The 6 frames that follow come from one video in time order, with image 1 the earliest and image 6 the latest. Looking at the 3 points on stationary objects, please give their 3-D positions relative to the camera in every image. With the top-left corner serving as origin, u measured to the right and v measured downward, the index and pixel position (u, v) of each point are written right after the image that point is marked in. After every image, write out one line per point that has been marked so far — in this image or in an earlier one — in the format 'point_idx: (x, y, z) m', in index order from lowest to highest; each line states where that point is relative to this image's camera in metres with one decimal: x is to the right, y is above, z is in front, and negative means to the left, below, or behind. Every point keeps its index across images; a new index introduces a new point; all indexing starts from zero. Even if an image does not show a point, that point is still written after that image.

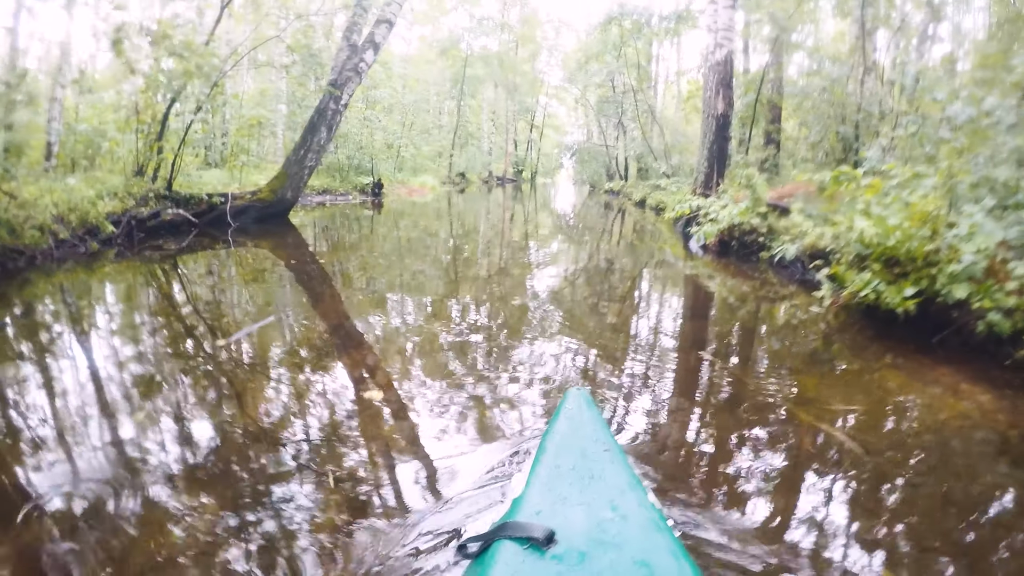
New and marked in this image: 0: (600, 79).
0: (+3.0, +7.0, +16.6) m
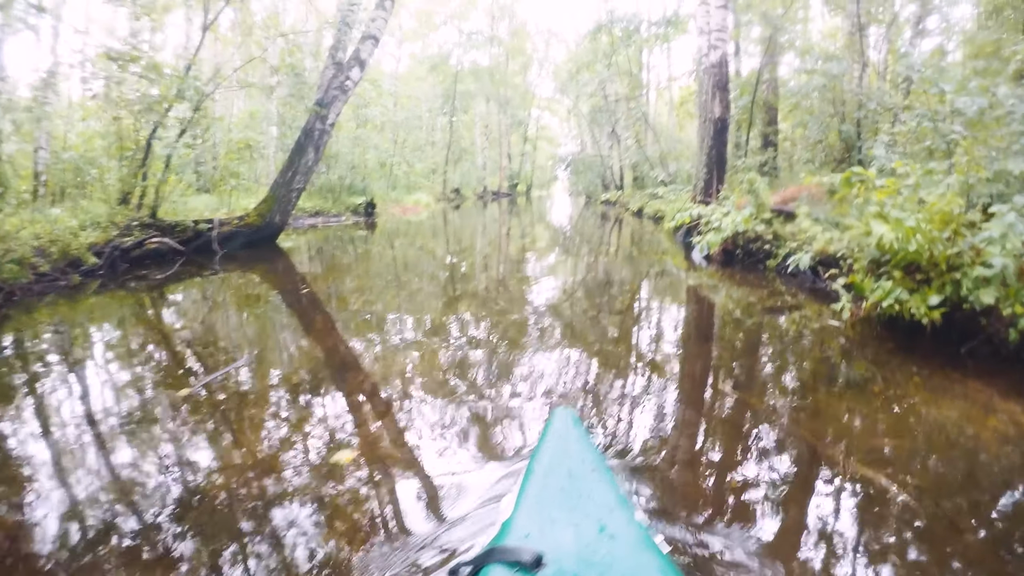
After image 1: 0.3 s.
0: (+2.7, +6.7, +16.7) m
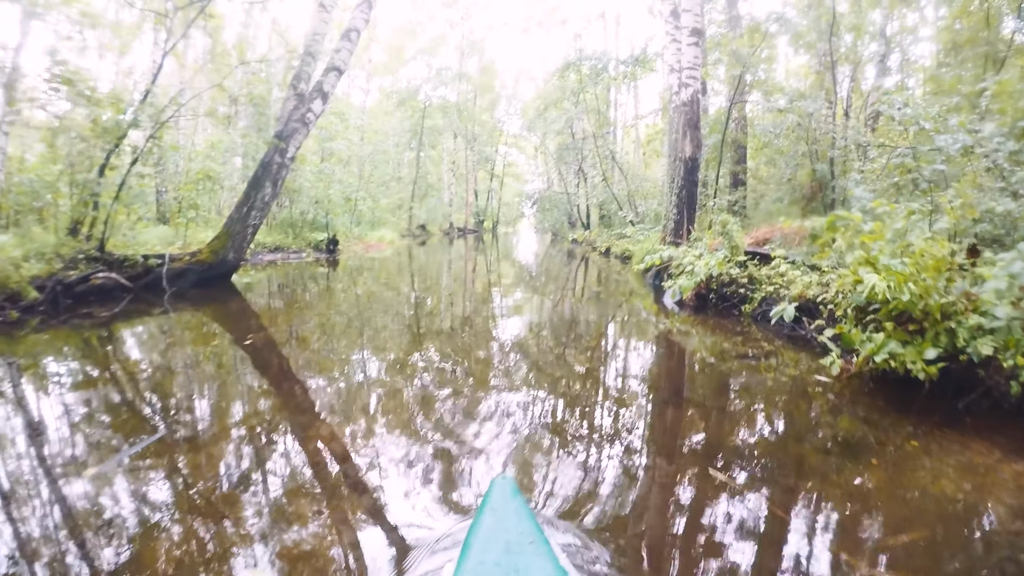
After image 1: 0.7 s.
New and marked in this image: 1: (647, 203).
0: (+1.6, +5.5, +17.1) m
1: (+4.0, +2.5, +14.9) m
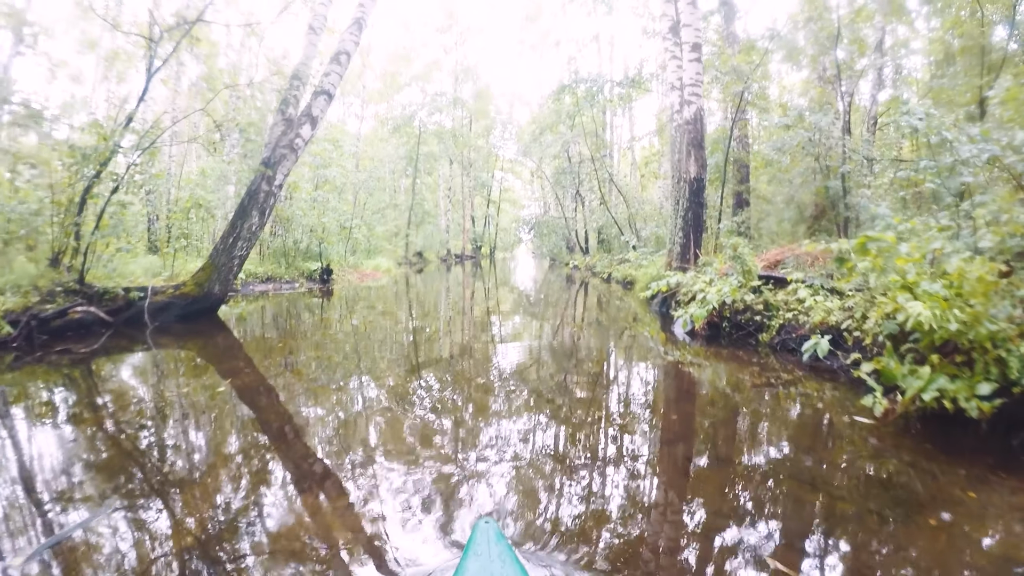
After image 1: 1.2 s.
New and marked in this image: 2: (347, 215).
0: (+1.5, +4.7, +17.2) m
1: (+4.0, +1.9, +14.9) m
2: (-5.1, +2.3, +15.4) m
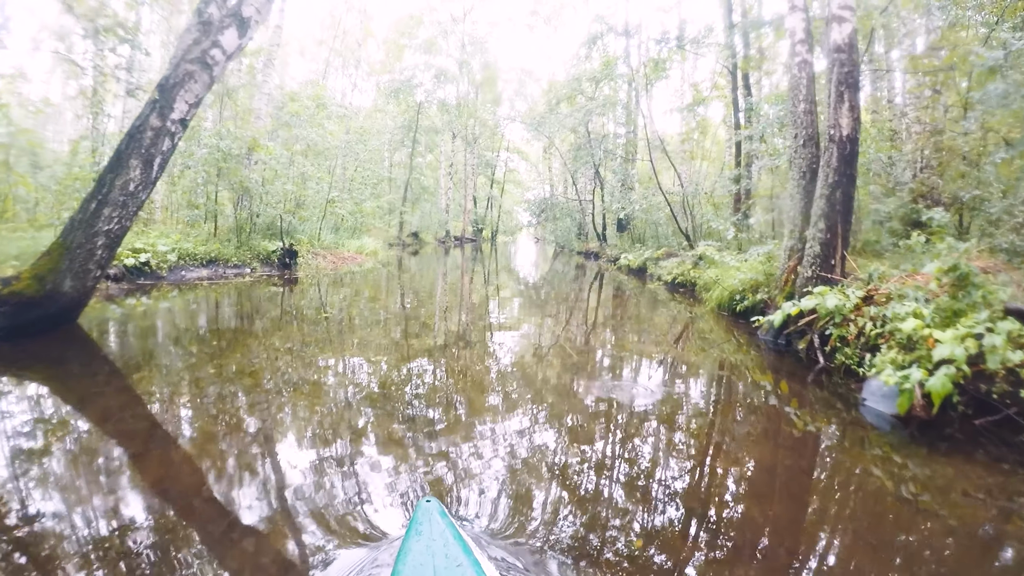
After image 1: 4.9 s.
0: (+1.7, +5.0, +15.8) m
1: (+4.1, +2.0, +13.6) m
2: (-4.9, +2.8, +14.1) m
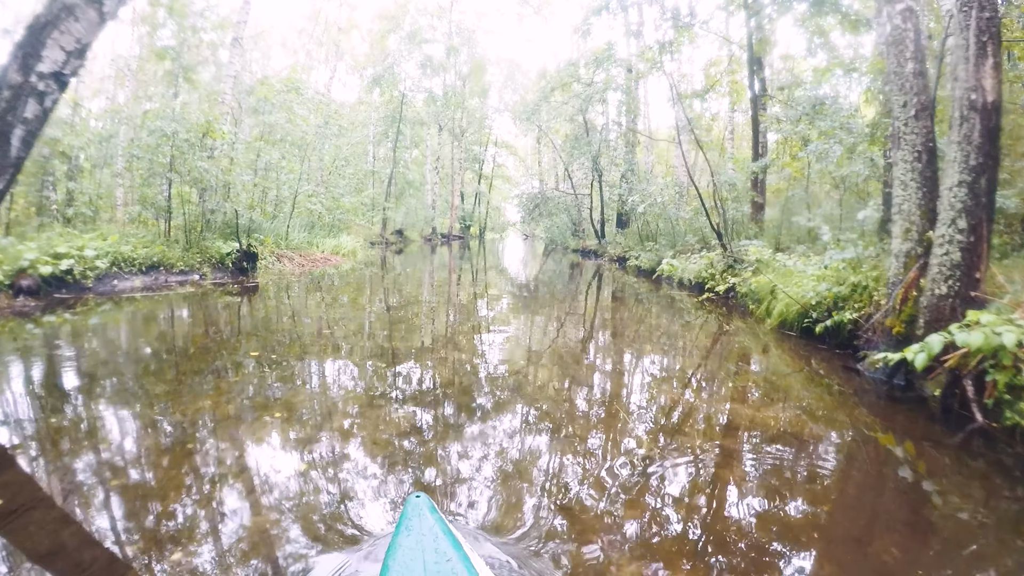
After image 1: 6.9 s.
0: (+1.4, +5.1, +15.2) m
1: (+3.9, +2.1, +13.2) m
2: (-5.2, +2.8, +13.3) m
